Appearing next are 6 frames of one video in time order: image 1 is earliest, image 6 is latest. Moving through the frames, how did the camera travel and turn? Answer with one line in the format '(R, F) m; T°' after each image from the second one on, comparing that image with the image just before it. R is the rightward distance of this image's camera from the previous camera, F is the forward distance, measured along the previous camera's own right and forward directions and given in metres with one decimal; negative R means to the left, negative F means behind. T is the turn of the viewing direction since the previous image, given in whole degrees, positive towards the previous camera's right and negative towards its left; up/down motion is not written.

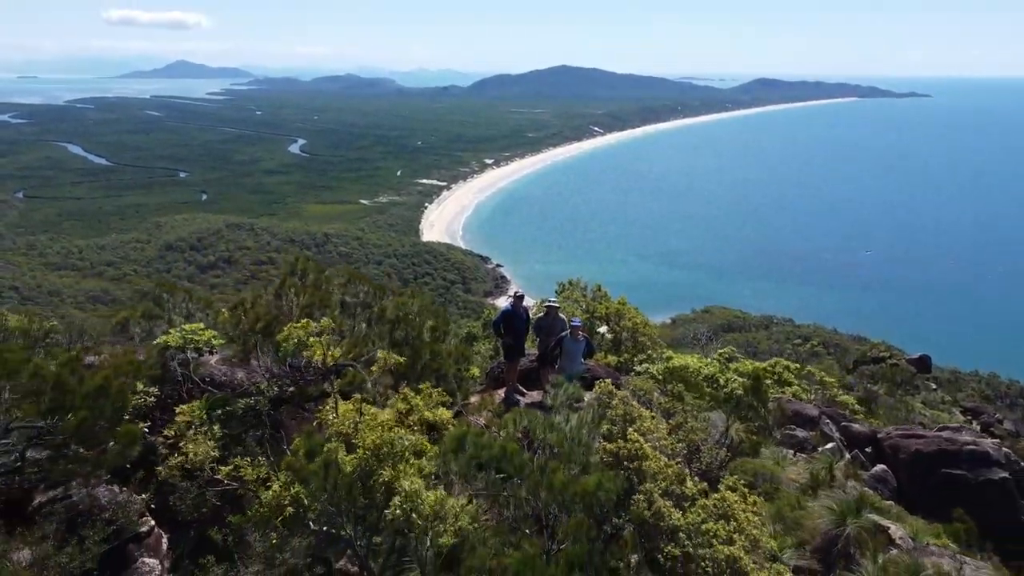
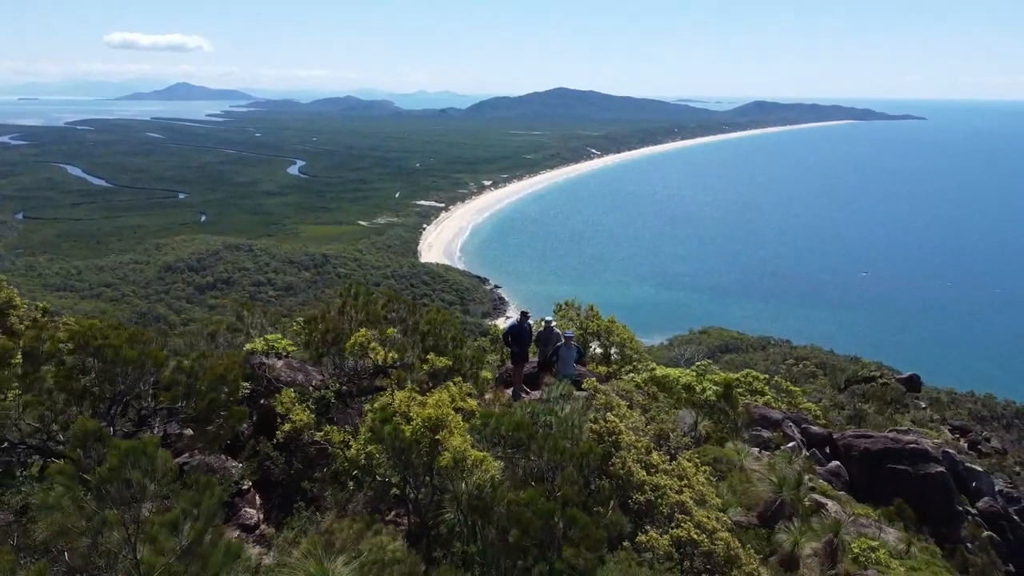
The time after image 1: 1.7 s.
(0.0, -0.7) m; 0°
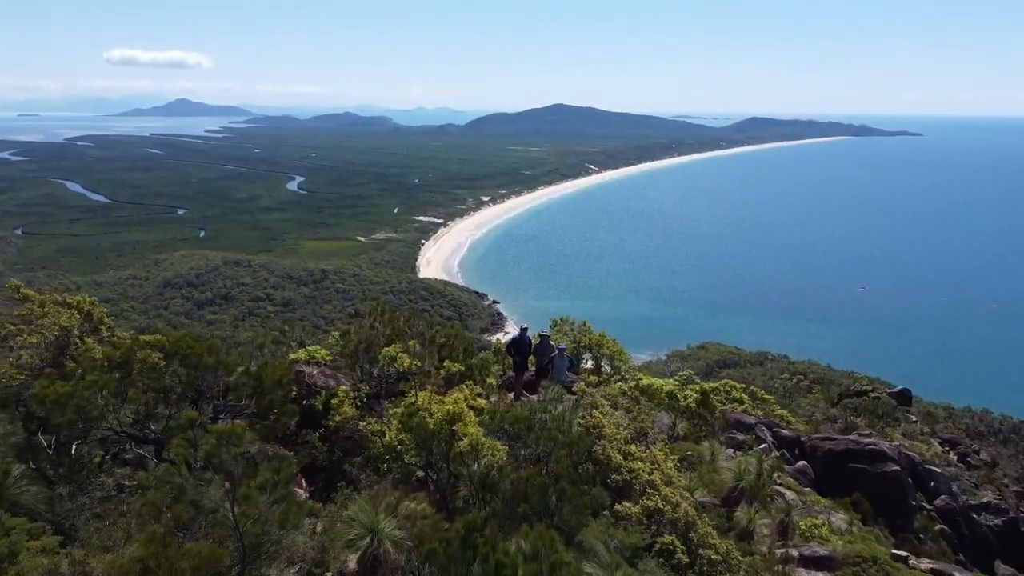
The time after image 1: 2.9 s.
(0.0, -0.6) m; 0°
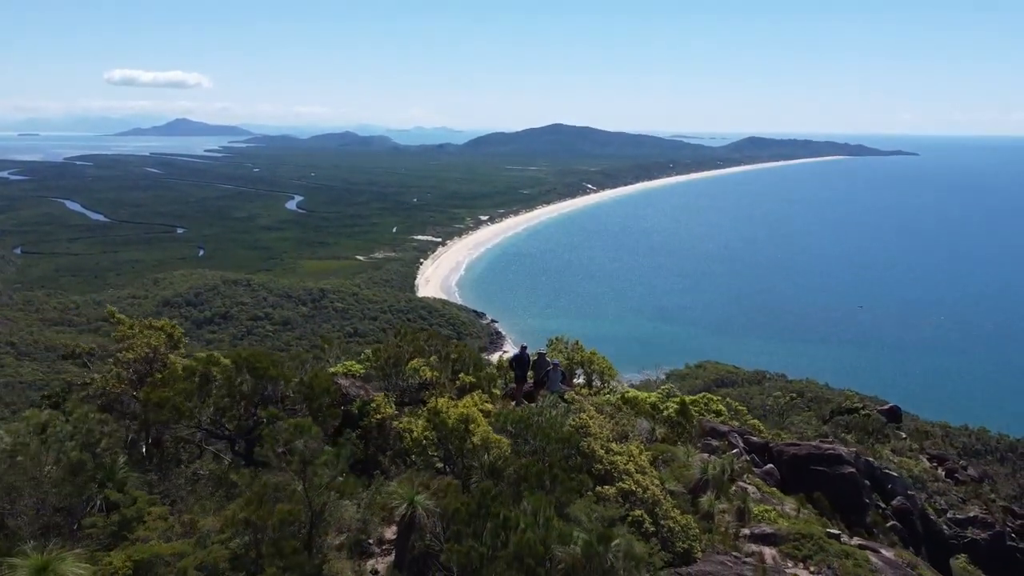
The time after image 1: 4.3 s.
(0.0, -0.8) m; 0°
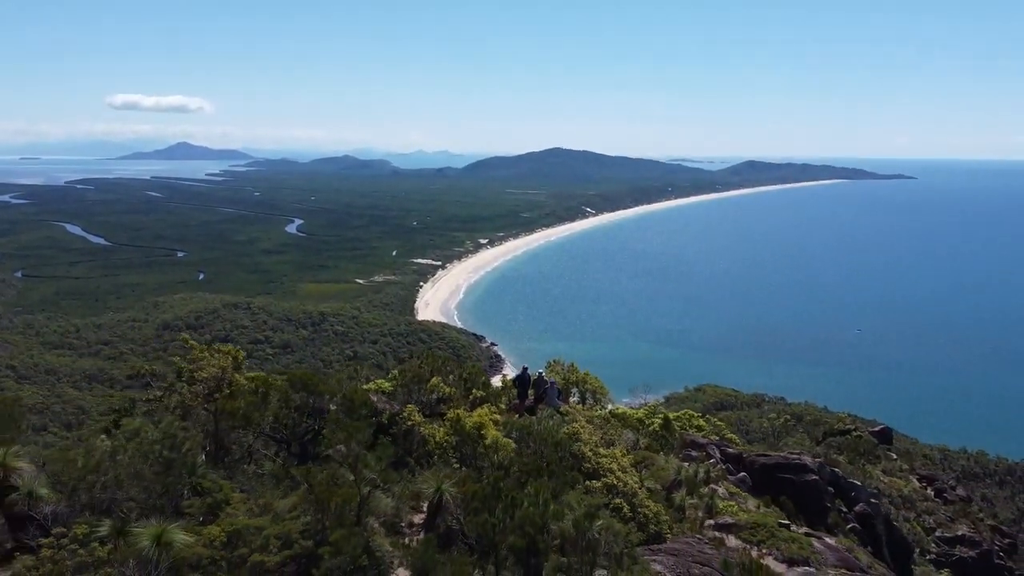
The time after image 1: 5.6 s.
(0.0, -0.9) m; 0°
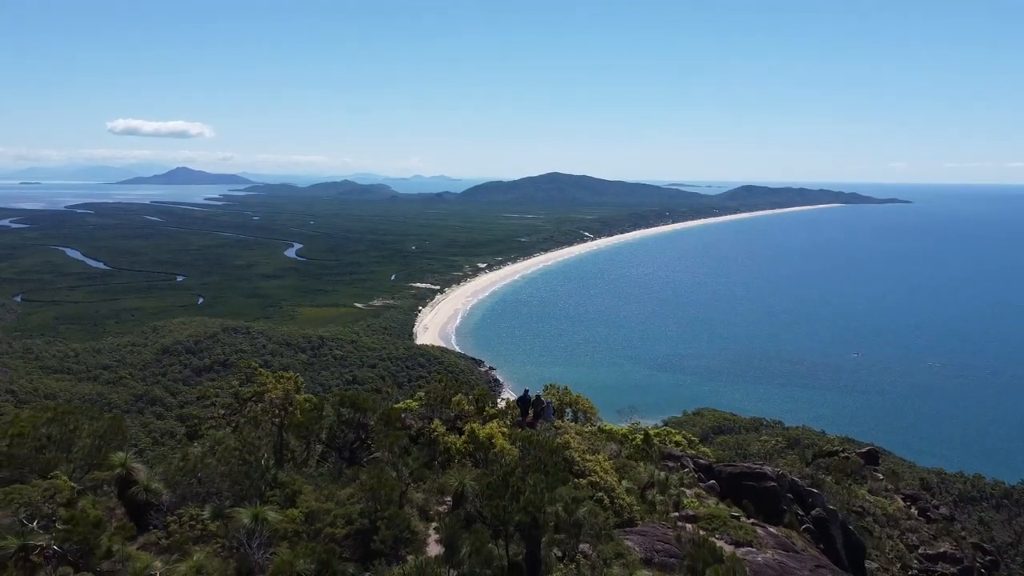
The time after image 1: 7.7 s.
(-0.1, -1.3) m; 0°
